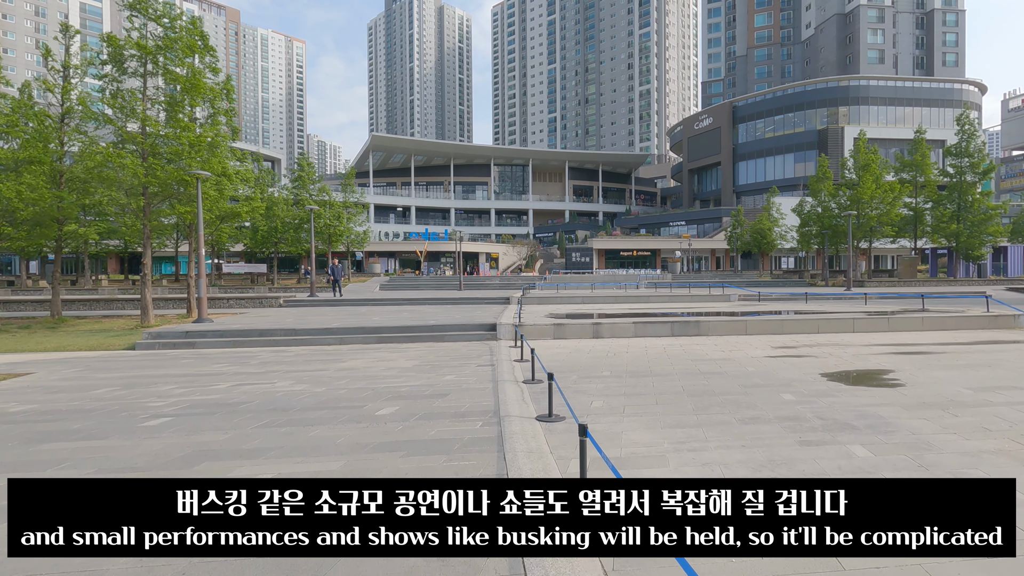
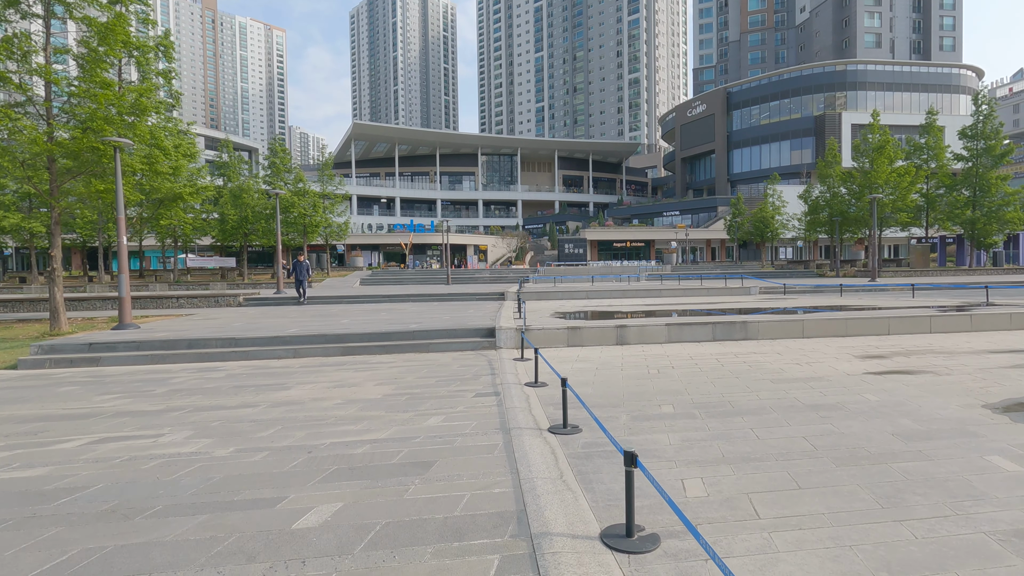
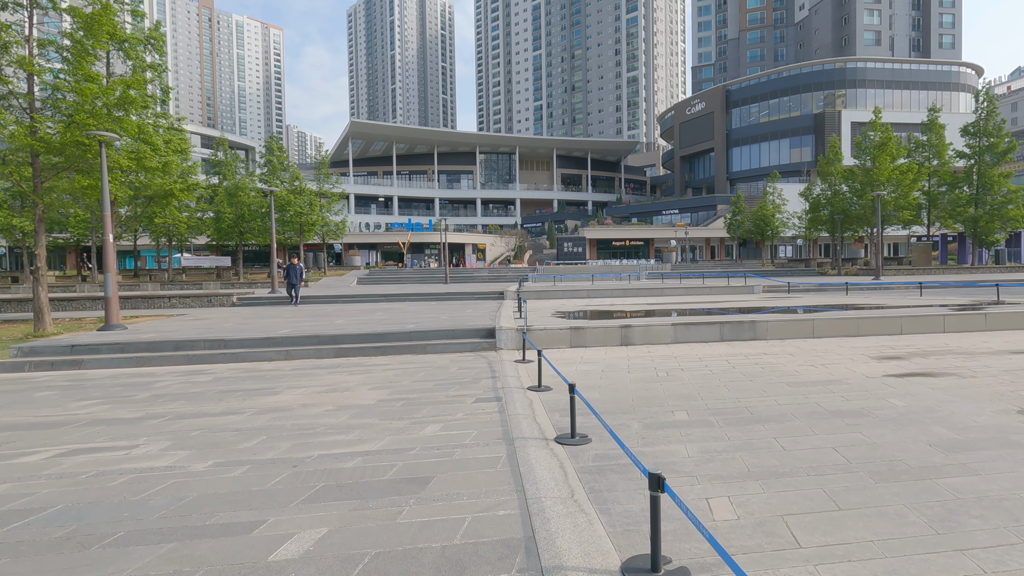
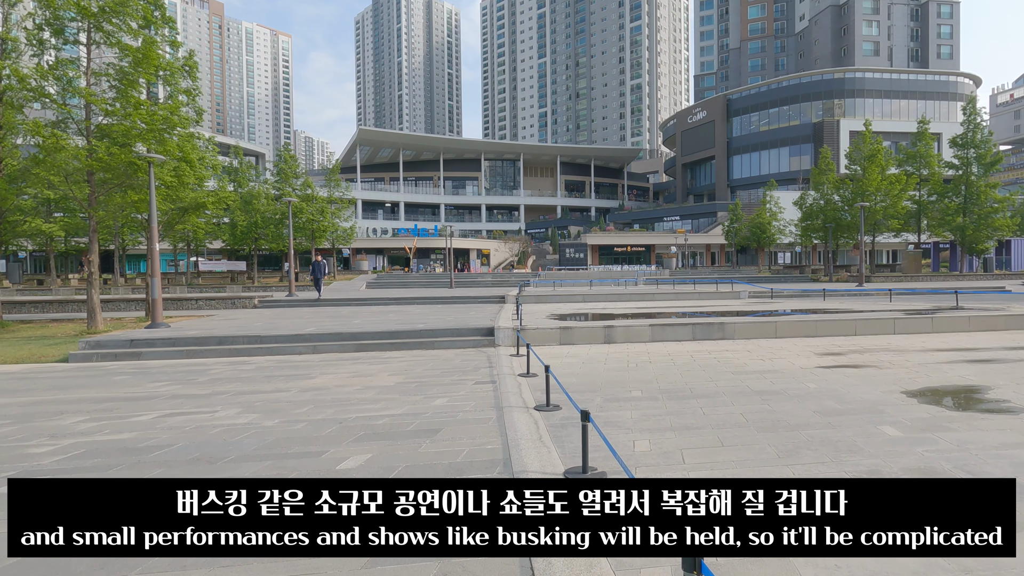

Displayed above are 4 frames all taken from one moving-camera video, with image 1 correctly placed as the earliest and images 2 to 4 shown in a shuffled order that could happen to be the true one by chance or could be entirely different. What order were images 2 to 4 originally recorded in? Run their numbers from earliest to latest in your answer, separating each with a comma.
4, 2, 3
